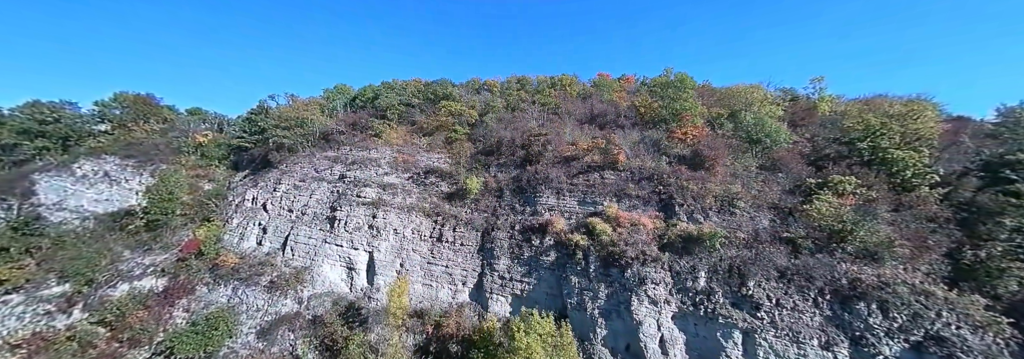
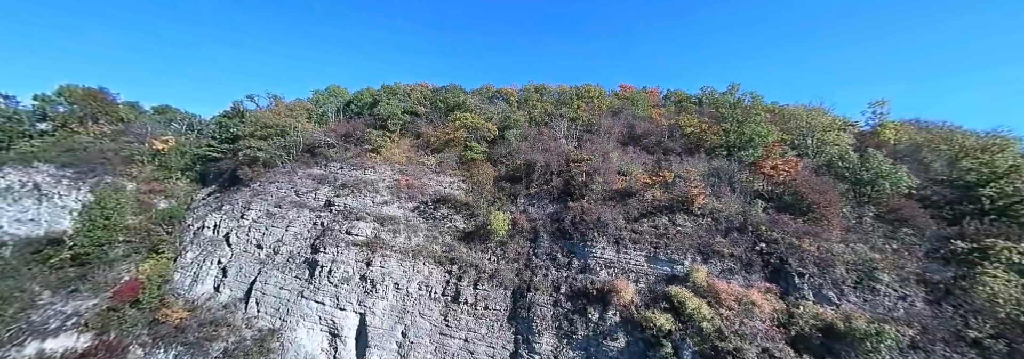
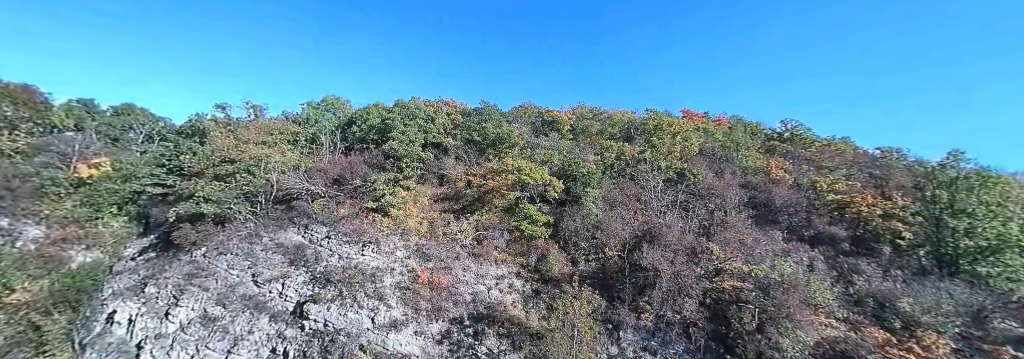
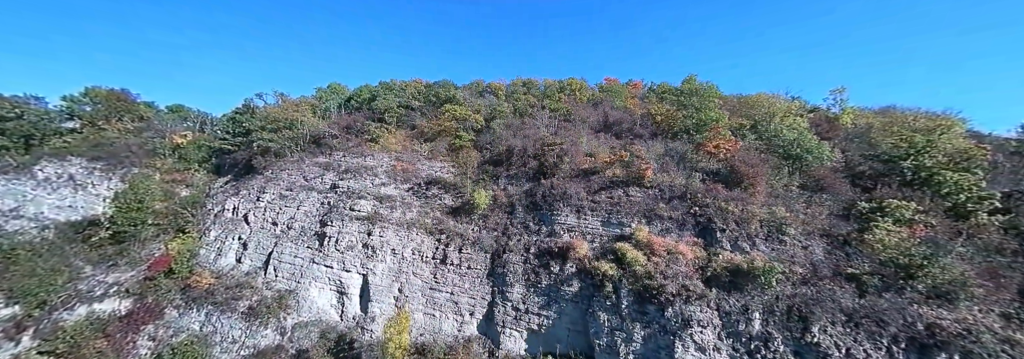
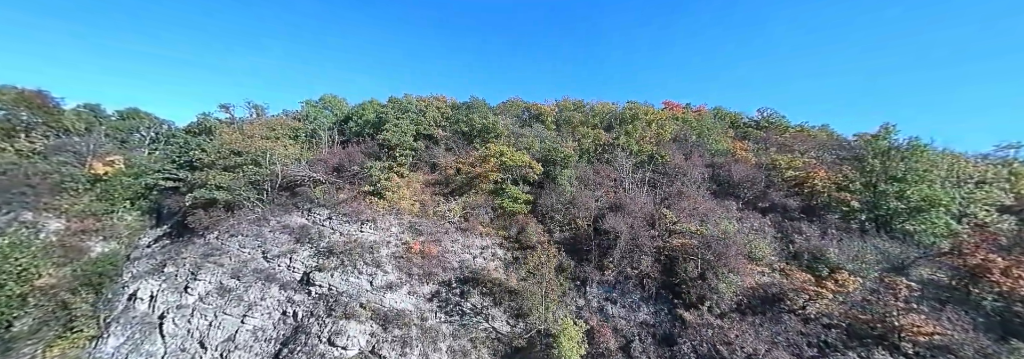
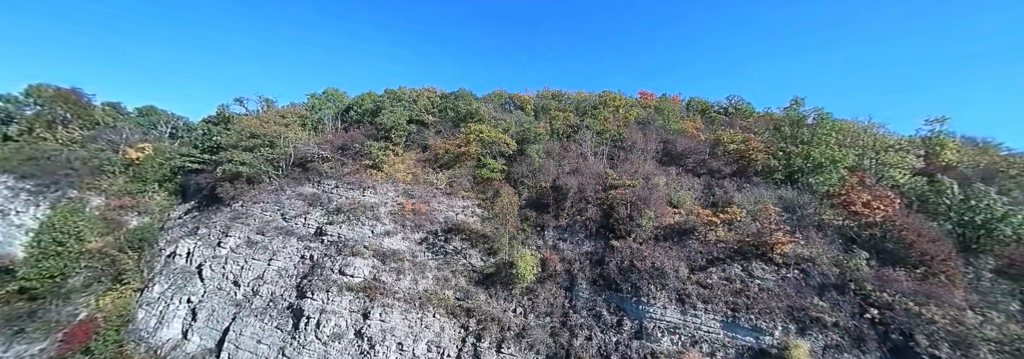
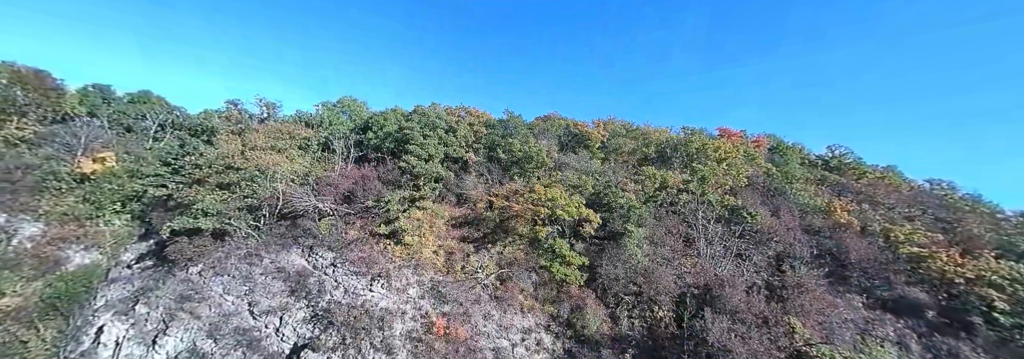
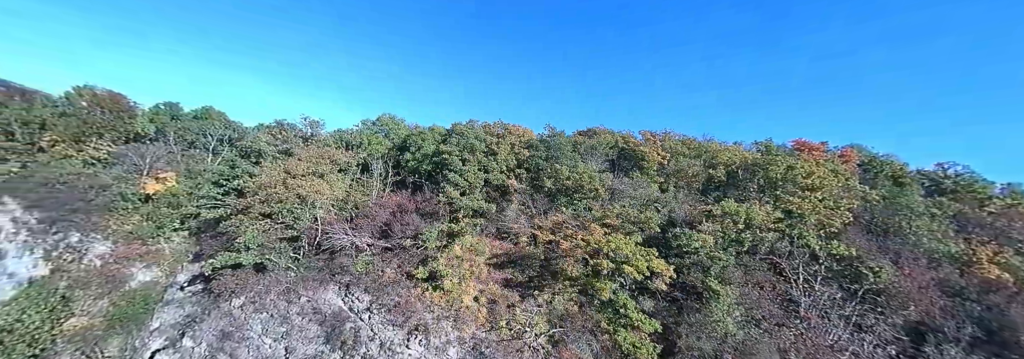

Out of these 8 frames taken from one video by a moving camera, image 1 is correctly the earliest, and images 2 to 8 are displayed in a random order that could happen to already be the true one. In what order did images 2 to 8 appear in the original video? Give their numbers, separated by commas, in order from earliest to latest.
4, 2, 6, 5, 3, 7, 8
